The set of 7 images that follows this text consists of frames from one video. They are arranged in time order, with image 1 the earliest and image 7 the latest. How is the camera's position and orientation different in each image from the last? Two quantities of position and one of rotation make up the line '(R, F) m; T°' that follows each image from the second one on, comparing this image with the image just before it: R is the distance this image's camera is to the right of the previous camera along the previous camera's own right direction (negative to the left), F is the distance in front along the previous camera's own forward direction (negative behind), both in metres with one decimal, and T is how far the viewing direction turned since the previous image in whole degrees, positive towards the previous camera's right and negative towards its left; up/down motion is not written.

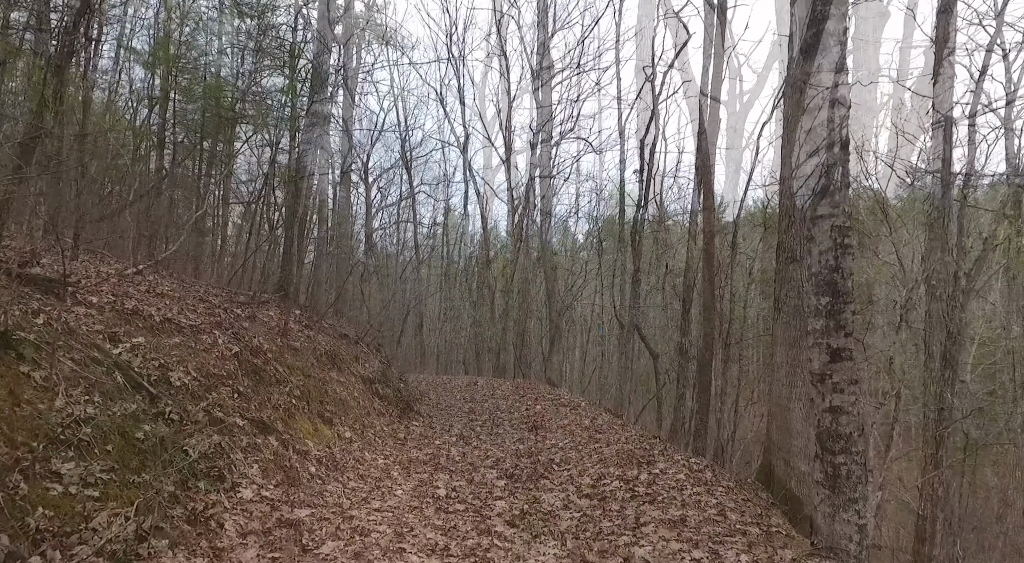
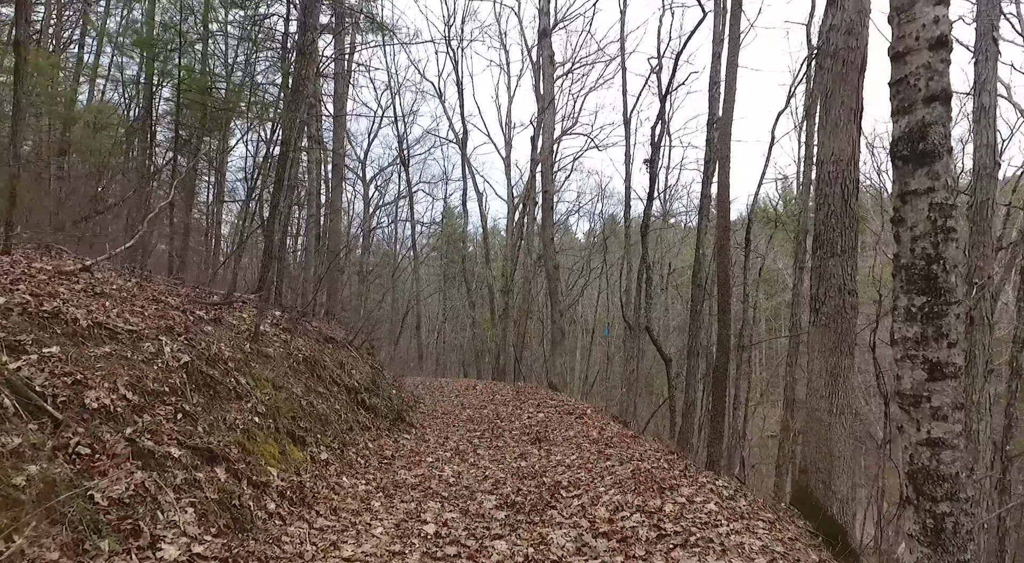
(0.0, +1.1) m; 0°
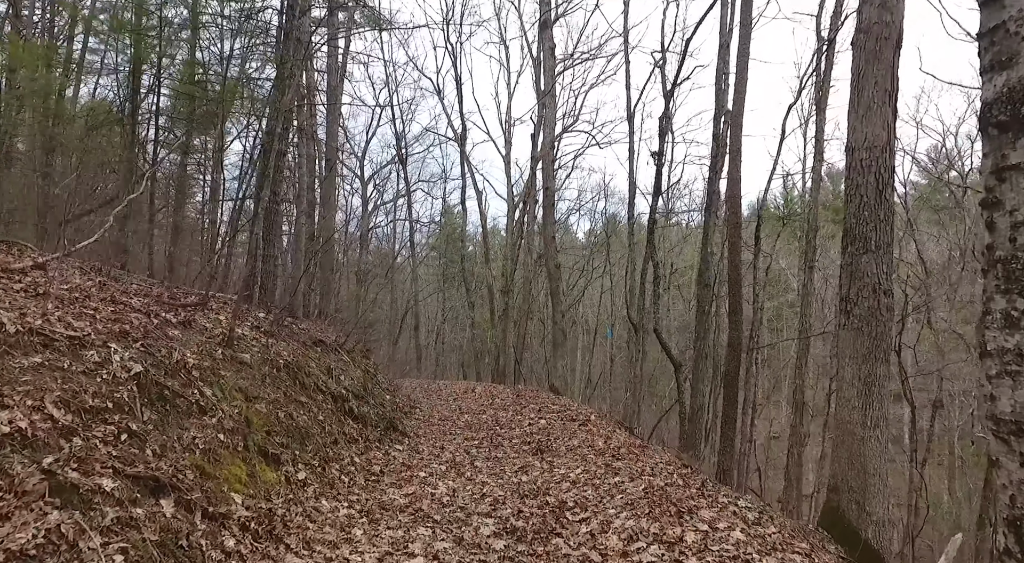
(0.0, +0.7) m; 0°
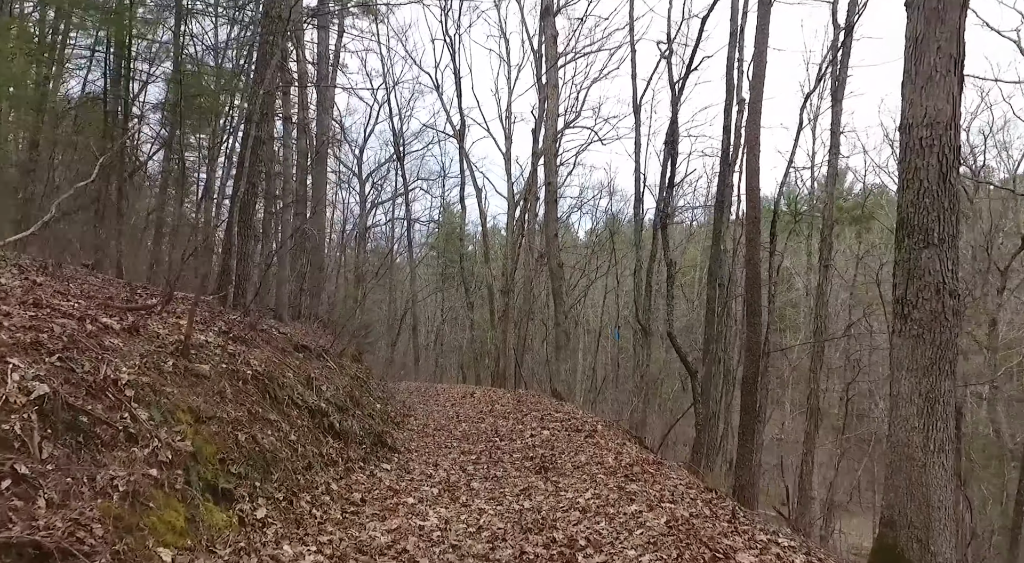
(0.0, +1.0) m; 0°
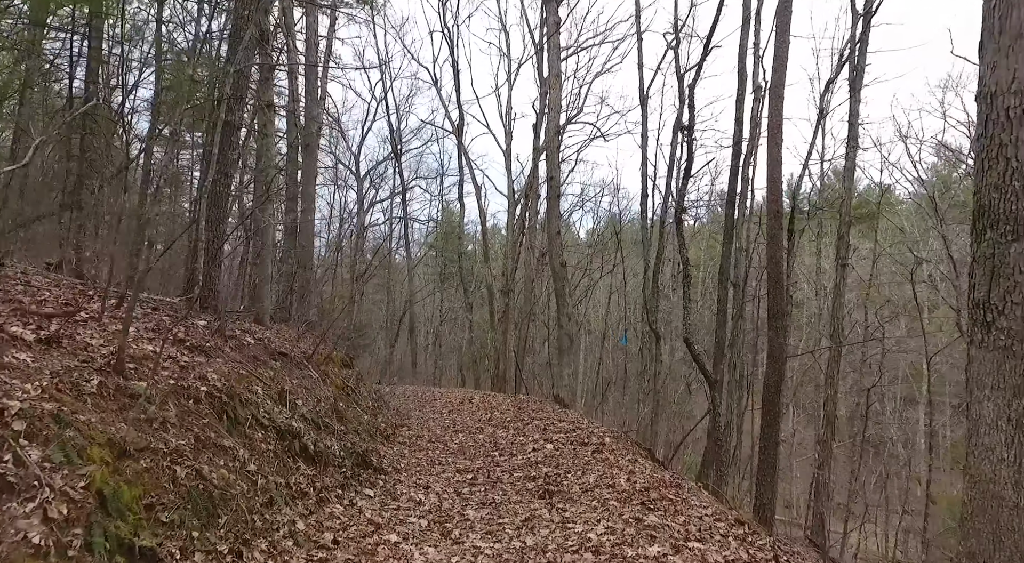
(0.0, +1.1) m; 0°
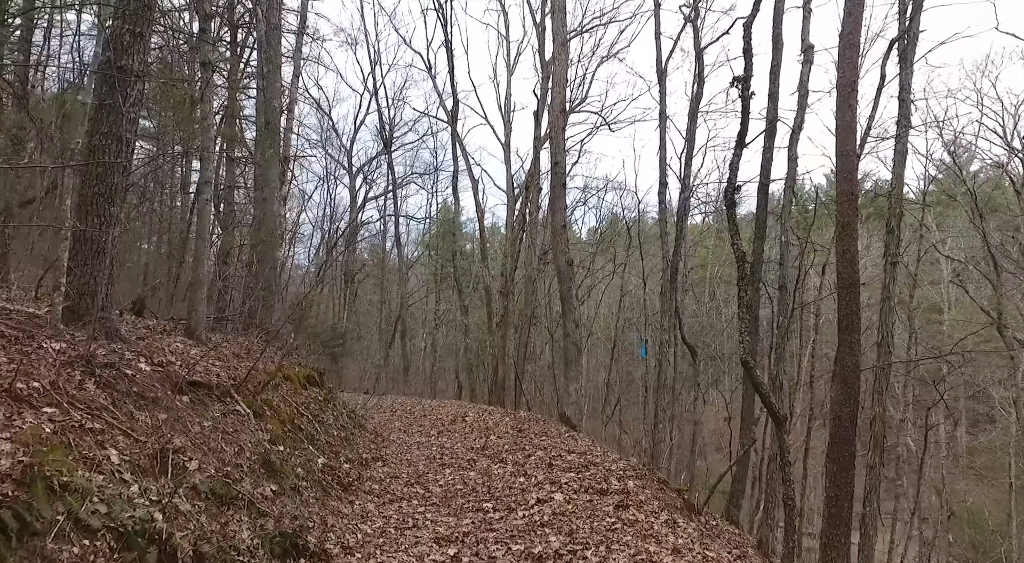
(0.0, +2.7) m; 0°
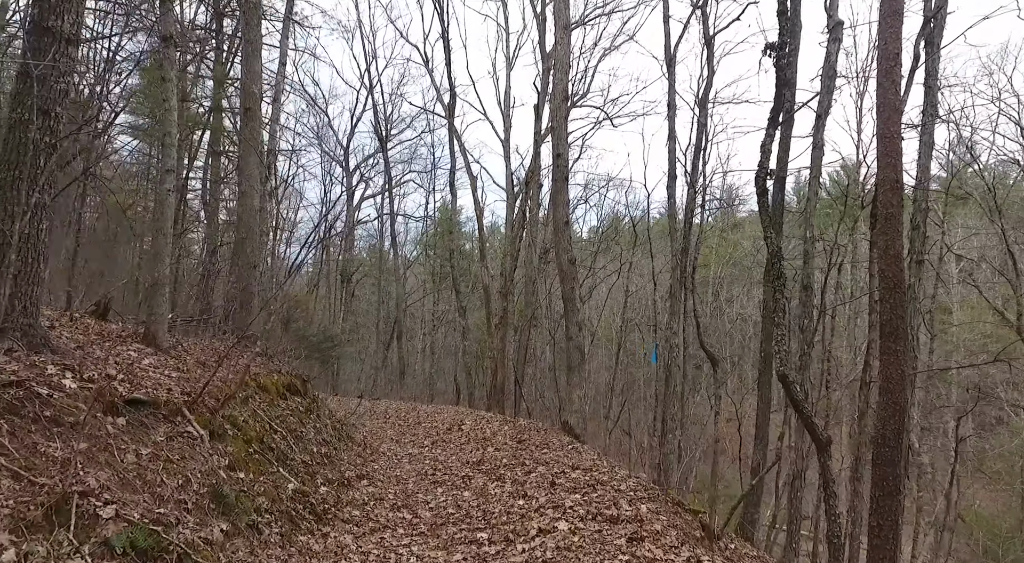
(0.0, +1.1) m; 0°
